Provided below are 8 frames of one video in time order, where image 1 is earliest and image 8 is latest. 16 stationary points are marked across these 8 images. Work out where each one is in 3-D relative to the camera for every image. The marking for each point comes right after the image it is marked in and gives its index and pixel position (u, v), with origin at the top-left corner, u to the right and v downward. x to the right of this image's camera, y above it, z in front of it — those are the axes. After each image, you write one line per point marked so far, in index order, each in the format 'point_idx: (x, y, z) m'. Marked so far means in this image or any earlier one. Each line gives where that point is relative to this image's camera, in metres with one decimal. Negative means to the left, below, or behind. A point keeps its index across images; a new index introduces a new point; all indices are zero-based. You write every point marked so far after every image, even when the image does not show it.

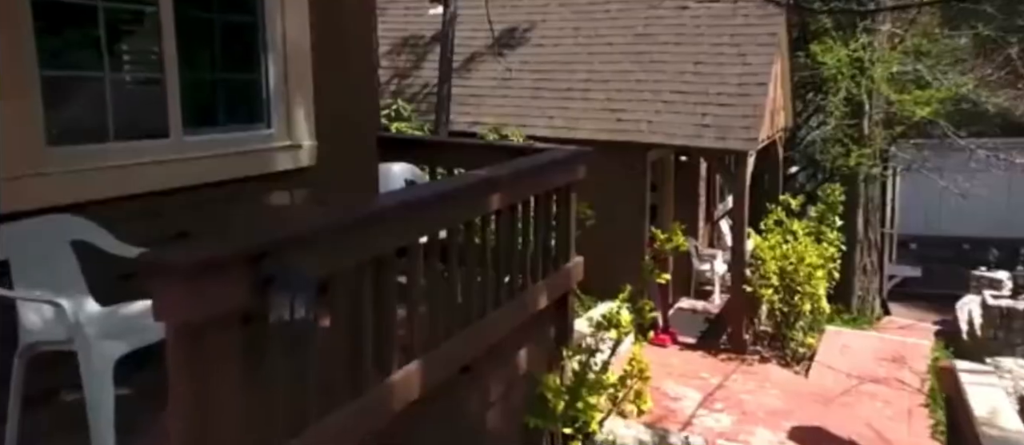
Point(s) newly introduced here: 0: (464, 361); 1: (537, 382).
0: (-0.2, -0.6, +3.6) m
1: (+0.1, -0.9, +4.6) m
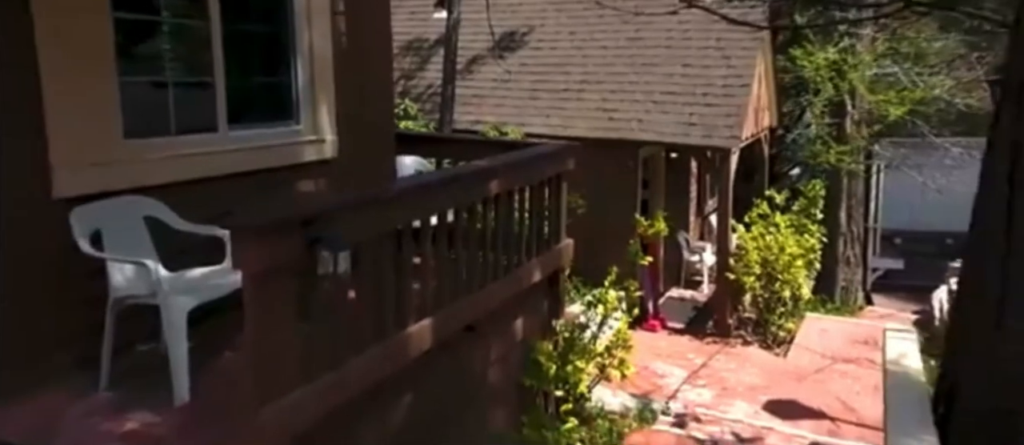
0: (-0.2, -0.5, +4.3) m
1: (+0.1, -0.8, +5.3) m
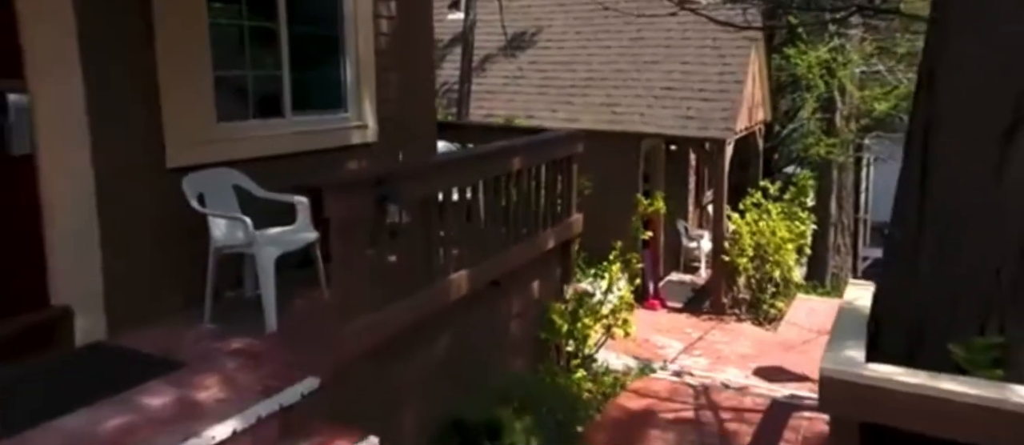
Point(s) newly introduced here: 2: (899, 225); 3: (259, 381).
0: (-0.1, -0.3, +5.1) m
1: (+0.3, -0.6, +6.0) m
2: (+1.3, -0.1, +2.8) m
3: (-1.0, -0.7, +3.5) m
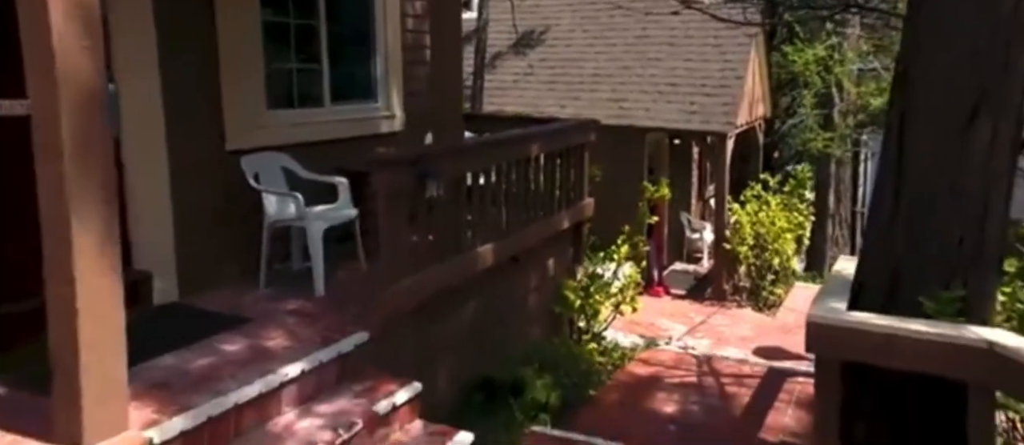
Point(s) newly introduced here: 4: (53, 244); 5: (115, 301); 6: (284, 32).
0: (0.0, -0.2, +5.5) m
1: (+0.4, -0.5, +6.5) m
2: (+1.5, +0.1, +3.3) m
3: (-0.9, -0.5, +4.0) m
4: (-1.4, -0.1, +2.6) m
5: (-1.3, -0.3, +2.7) m
6: (-1.4, +1.2, +5.1) m
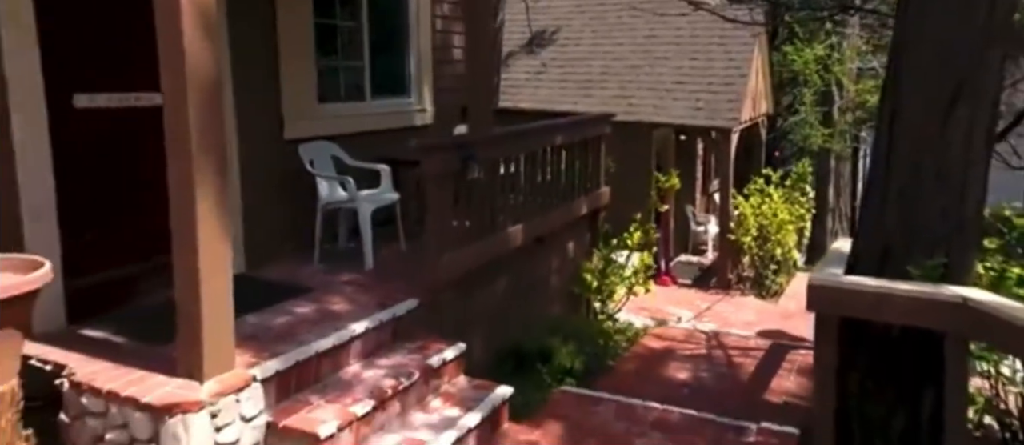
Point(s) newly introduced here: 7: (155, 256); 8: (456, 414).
0: (+0.2, -0.1, +6.0) m
1: (+0.6, -0.4, +7.0) m
2: (+1.7, +0.2, +3.8) m
3: (-0.7, -0.4, +4.5) m
4: (-1.2, 0.0, +3.1) m
5: (-1.1, -0.2, +3.2) m
6: (-1.2, +1.3, +5.6) m
7: (-1.9, -0.2, +4.2) m
8: (-0.3, -0.9, +3.9) m
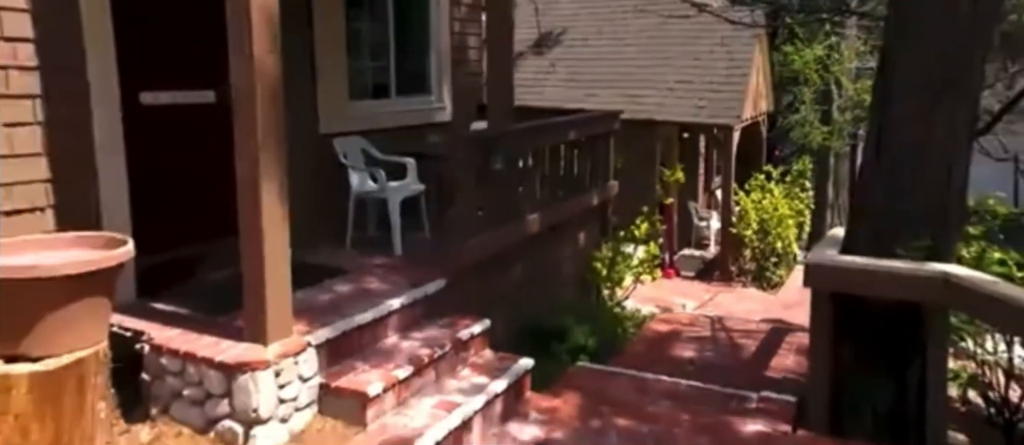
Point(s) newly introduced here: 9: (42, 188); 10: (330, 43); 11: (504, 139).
0: (+0.3, 0.0, +6.5) m
1: (+0.7, -0.3, +7.4) m
2: (+1.8, +0.3, +4.2) m
3: (-0.6, -0.3, +4.9) m
4: (-1.1, +0.1, +3.5) m
5: (-1.0, -0.1, +3.6) m
6: (-1.1, +1.4, +6.0) m
7: (-1.7, -0.1, +4.6) m
8: (-0.1, -0.8, +4.3) m
9: (-2.0, +0.1, +3.6) m
10: (-1.2, +1.2, +5.6) m
11: (0.0, +0.6, +5.5) m
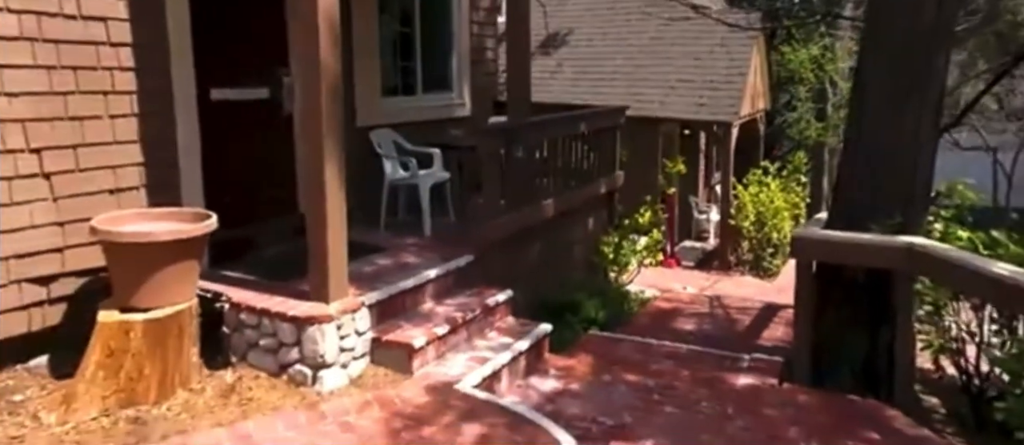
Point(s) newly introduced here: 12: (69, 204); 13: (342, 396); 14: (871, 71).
0: (+0.5, +0.1, +7.1) m
1: (+0.8, -0.2, +8.1) m
2: (+1.9, +0.4, +4.8) m
3: (-0.5, -0.2, +5.5) m
4: (-1.0, +0.2, +4.1) m
5: (-0.9, 0.0, +4.2) m
6: (-1.0, +1.5, +6.7) m
7: (-1.6, 0.0, +5.2) m
8: (0.0, -0.7, +4.9) m
9: (-1.9, +0.3, +4.2) m
10: (-1.1, +1.3, +6.2) m
11: (+0.1, +0.7, +6.1) m
12: (-2.1, +0.1, +3.9) m
13: (-0.8, -0.8, +4.0) m
14: (+2.1, +0.9, +4.8) m
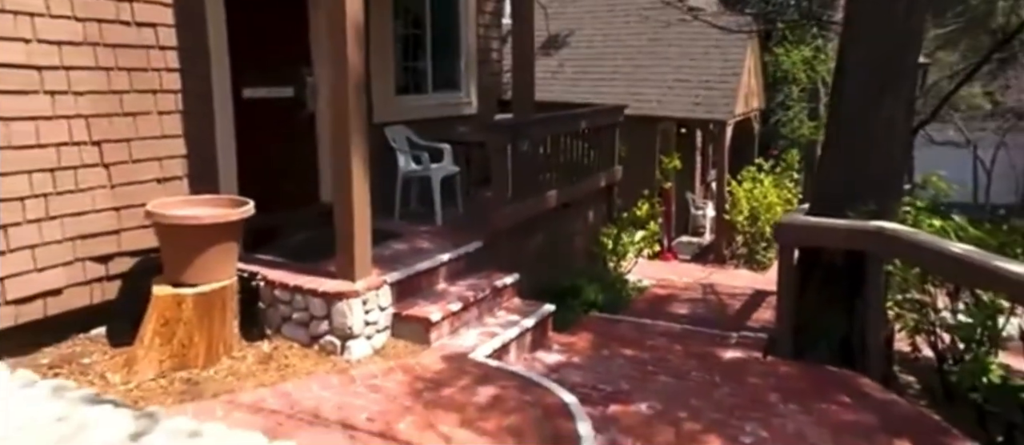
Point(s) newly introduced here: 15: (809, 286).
0: (+0.5, +0.2, +7.5) m
1: (+0.9, -0.1, +8.5) m
2: (+1.9, +0.5, +5.2) m
3: (-0.4, -0.1, +5.9) m
4: (-1.0, +0.3, +4.6) m
5: (-0.8, +0.1, +4.7) m
6: (-0.9, +1.6, +7.1) m
7: (-1.6, +0.1, +5.6) m
8: (0.0, -0.6, +5.4) m
9: (-1.9, +0.3, +4.7) m
10: (-1.0, +1.4, +6.6) m
11: (+0.1, +0.8, +6.5) m
12: (-2.0, +0.2, +4.4) m
13: (-0.8, -0.8, +4.4) m
14: (+2.1, +1.0, +5.2) m
15: (+1.9, -0.4, +5.4) m
